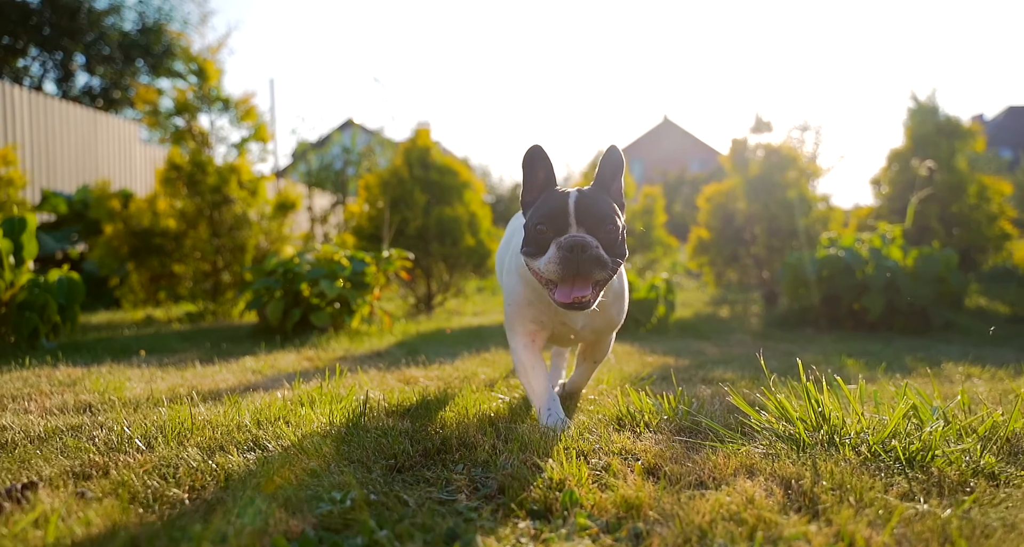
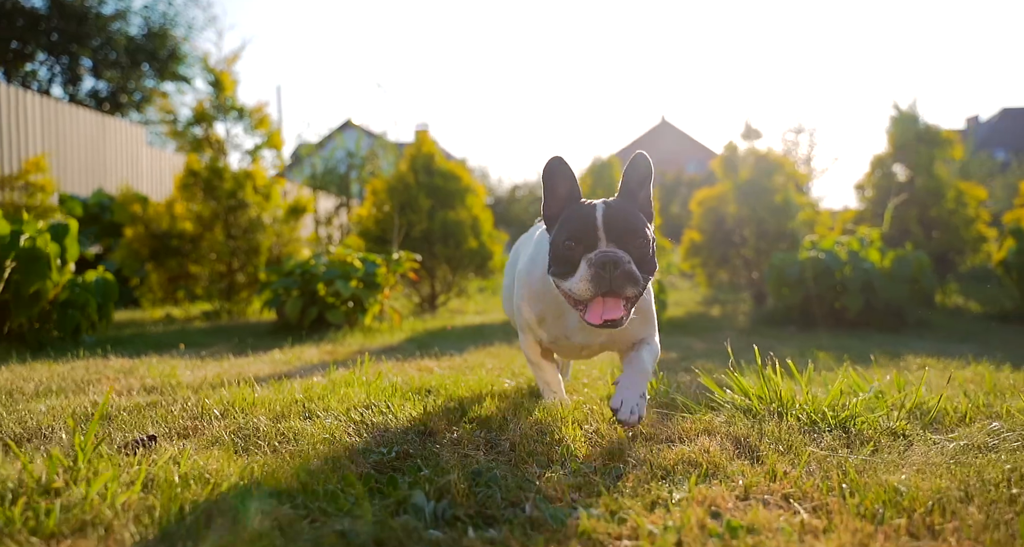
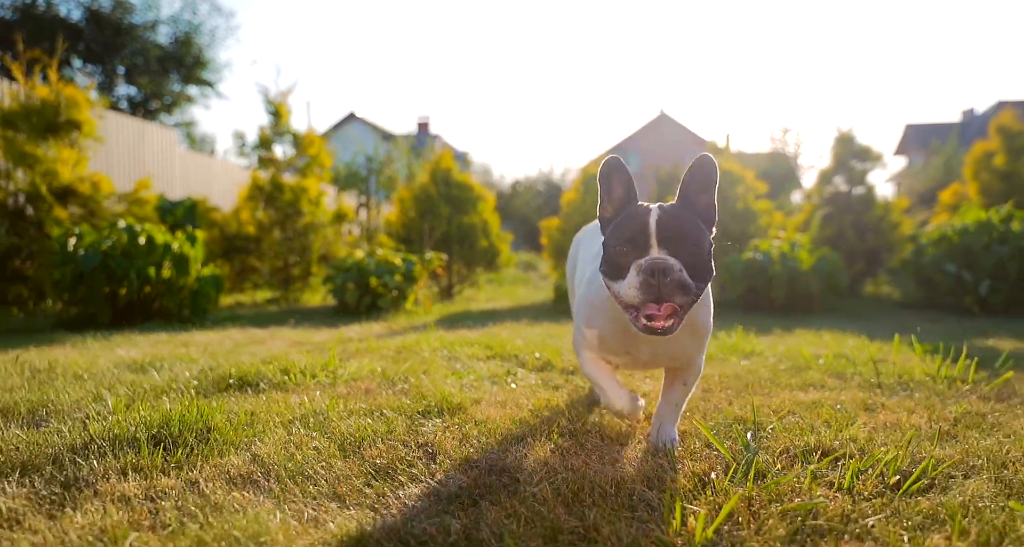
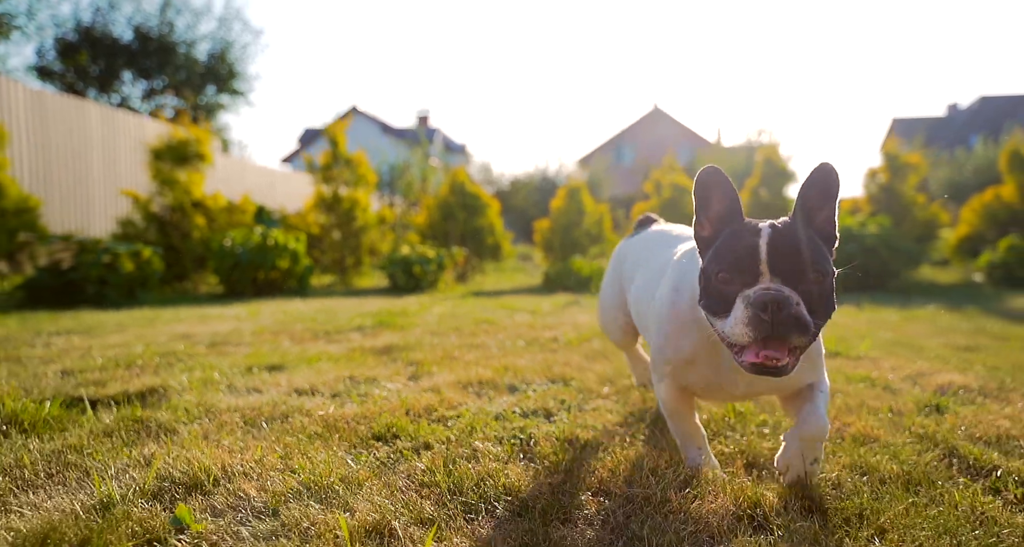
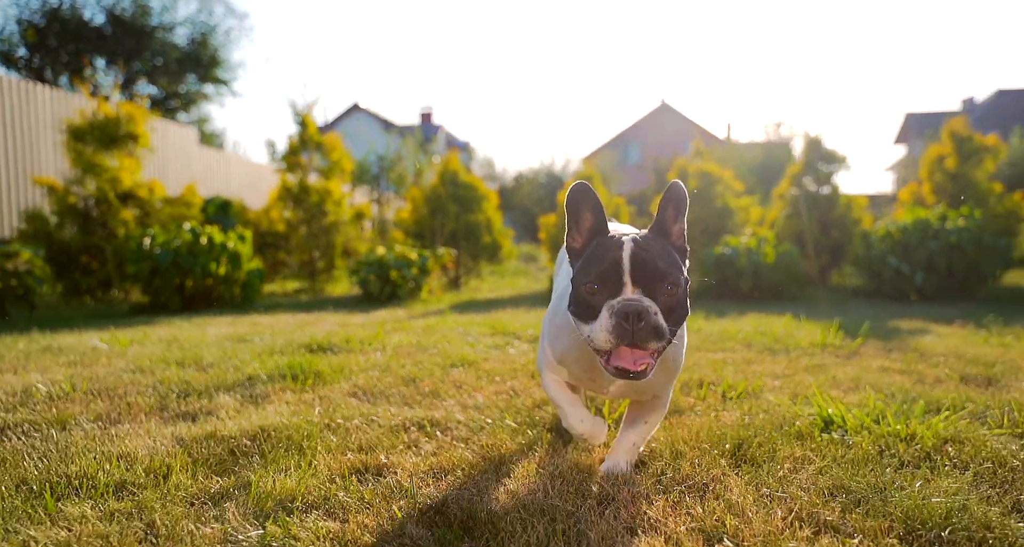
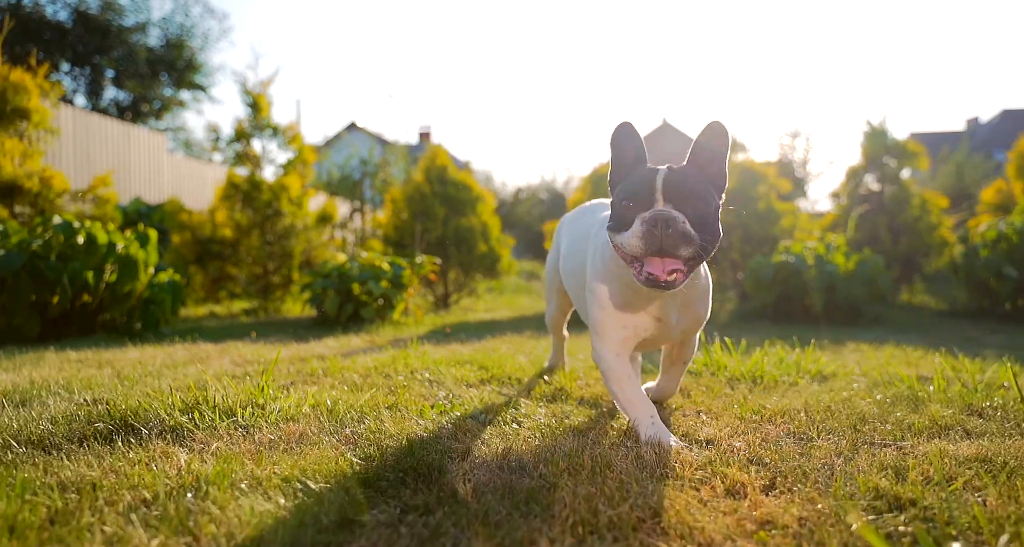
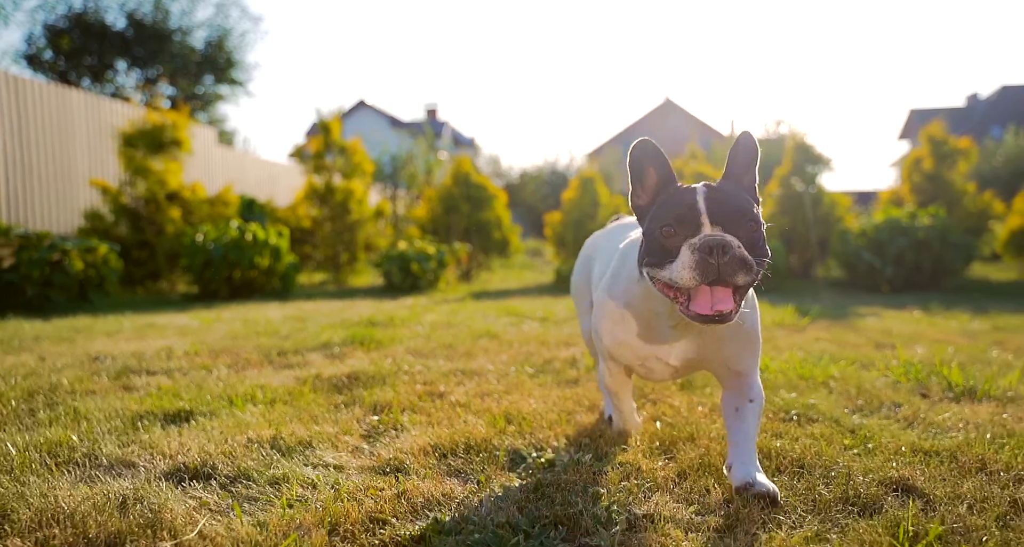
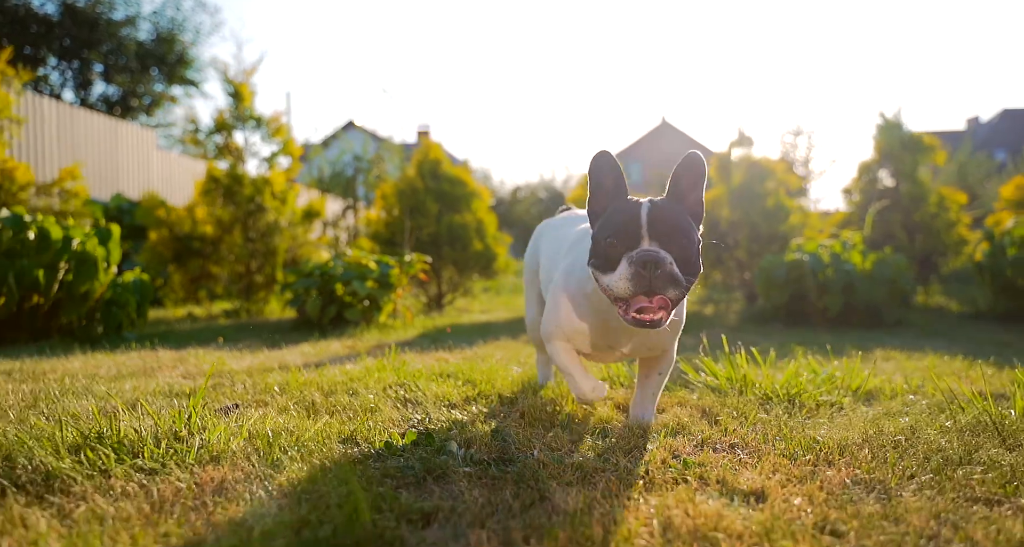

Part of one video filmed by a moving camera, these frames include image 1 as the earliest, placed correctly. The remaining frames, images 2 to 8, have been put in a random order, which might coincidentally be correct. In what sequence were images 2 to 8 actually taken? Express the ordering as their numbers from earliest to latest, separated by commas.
2, 8, 6, 3, 5, 7, 4
